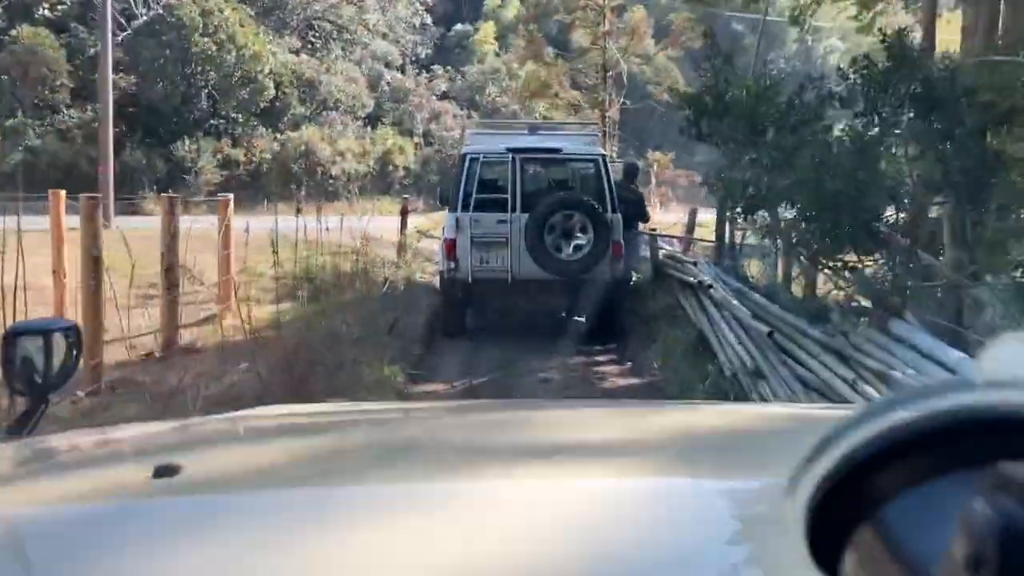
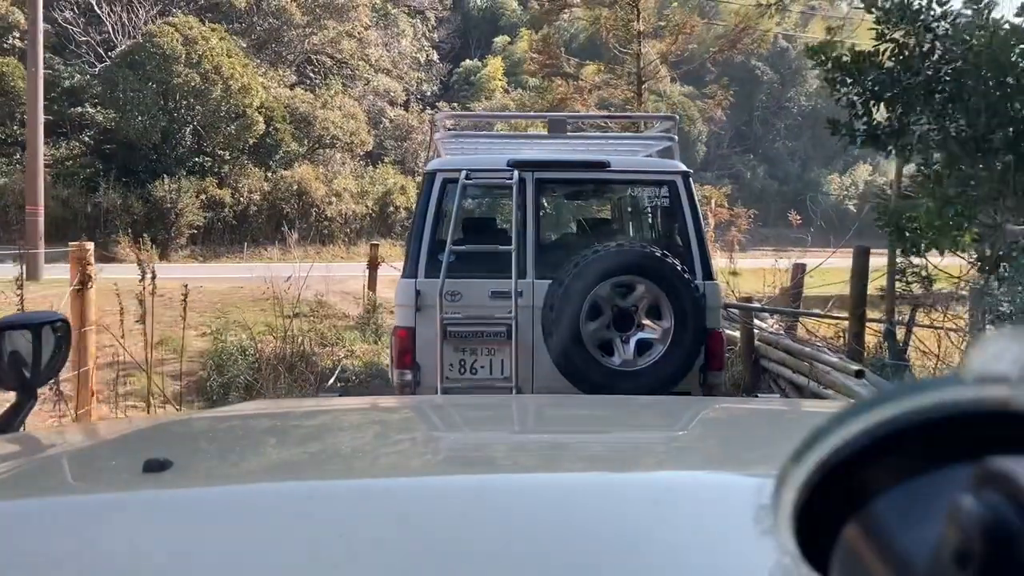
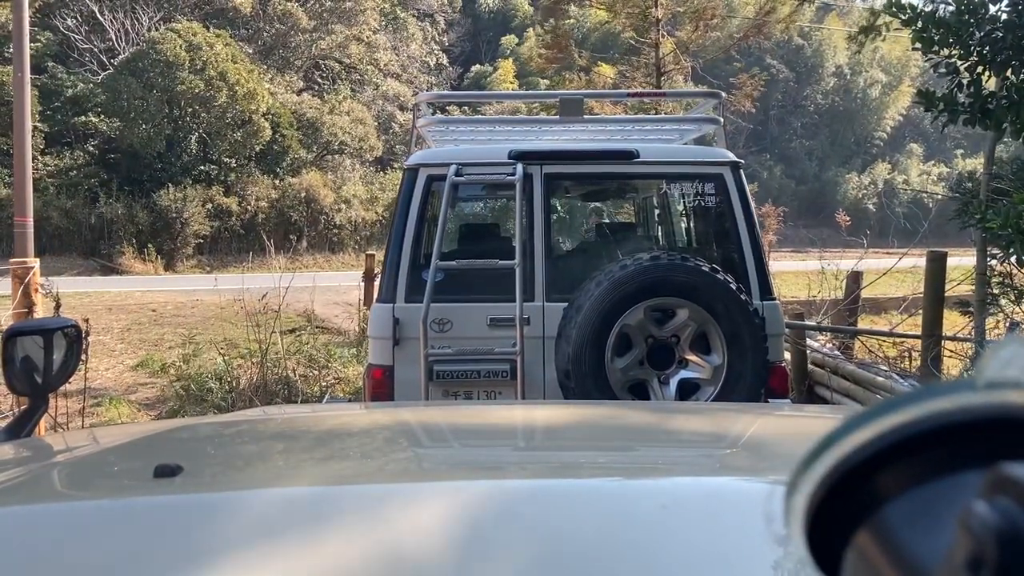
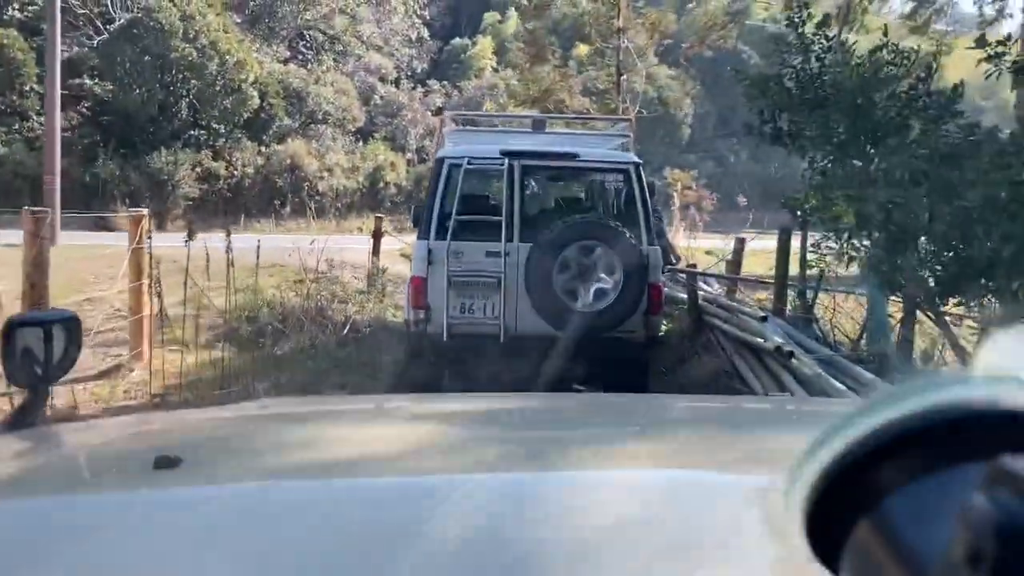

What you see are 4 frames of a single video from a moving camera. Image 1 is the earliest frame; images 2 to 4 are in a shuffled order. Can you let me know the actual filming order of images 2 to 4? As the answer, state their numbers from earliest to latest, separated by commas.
4, 2, 3
